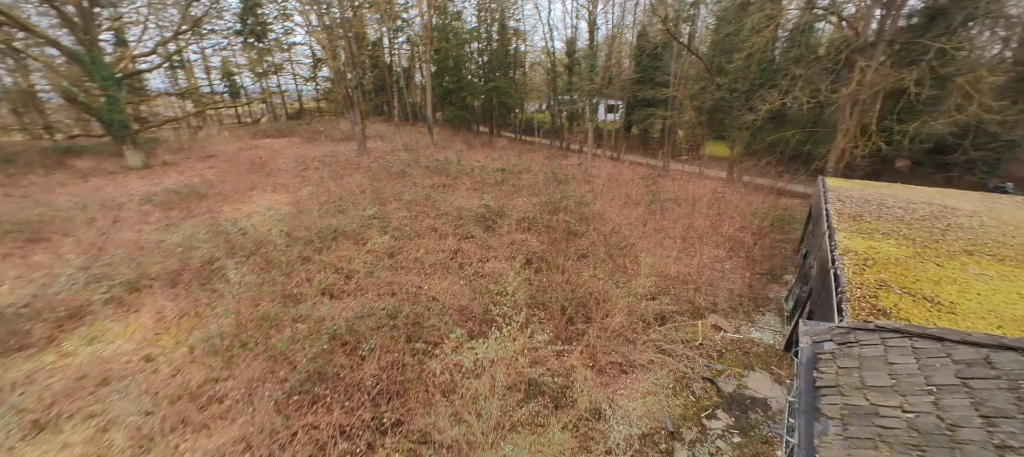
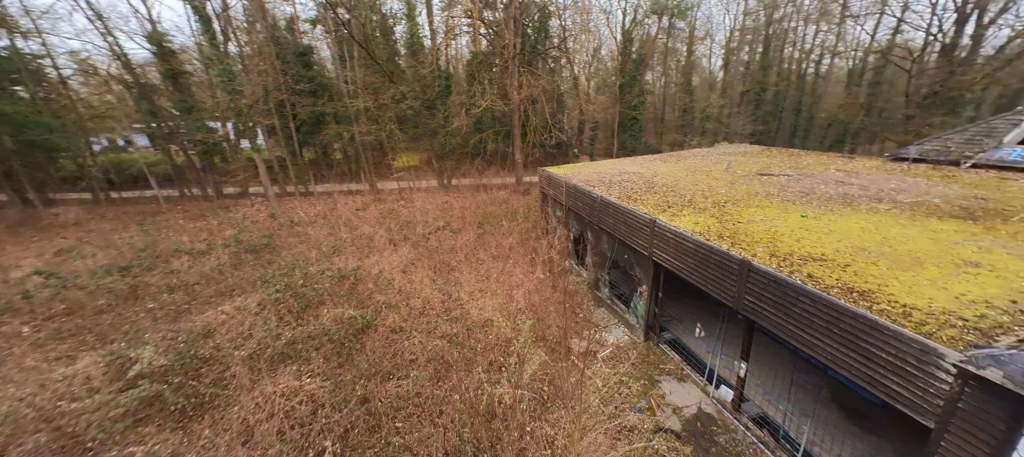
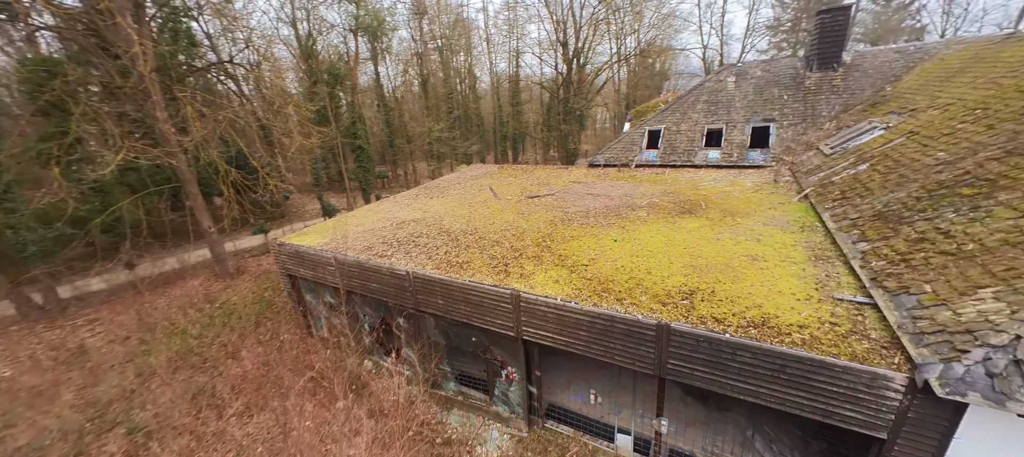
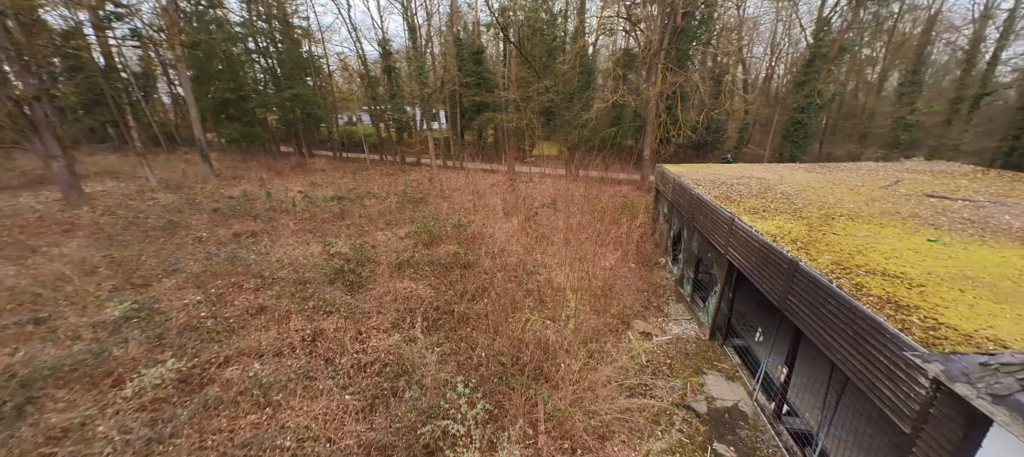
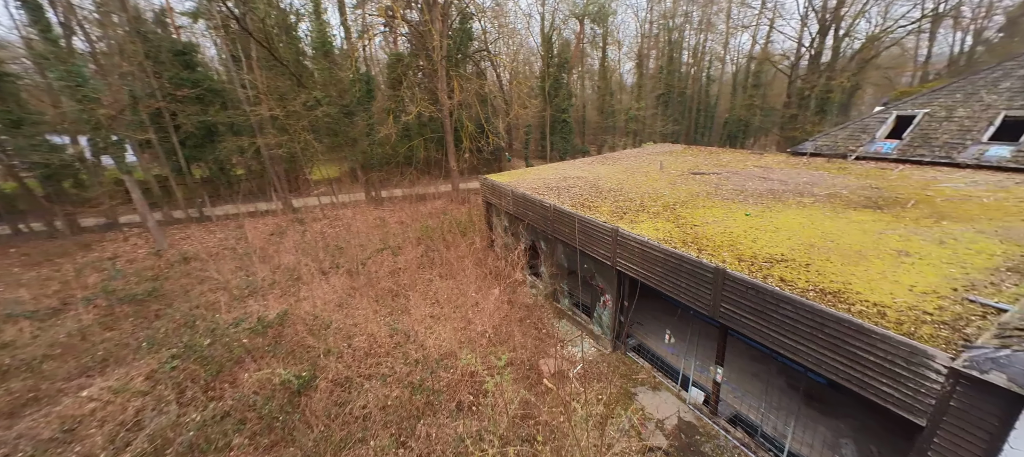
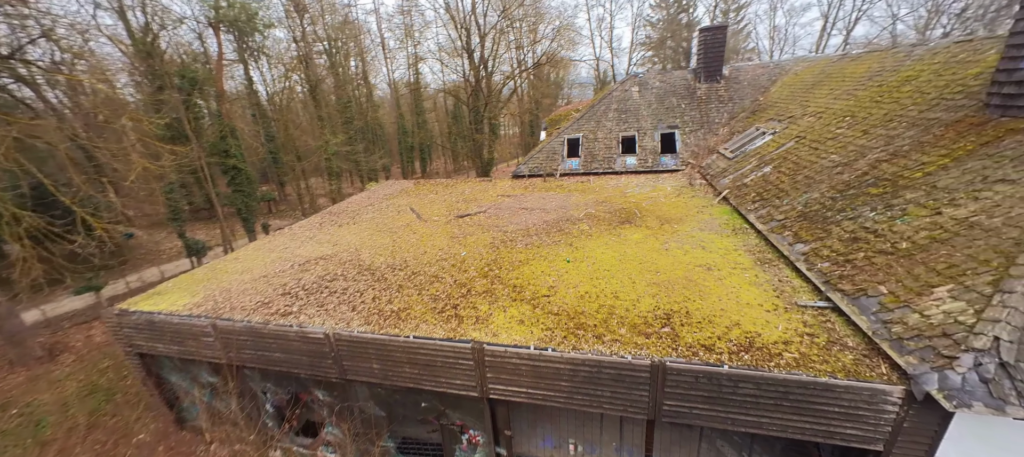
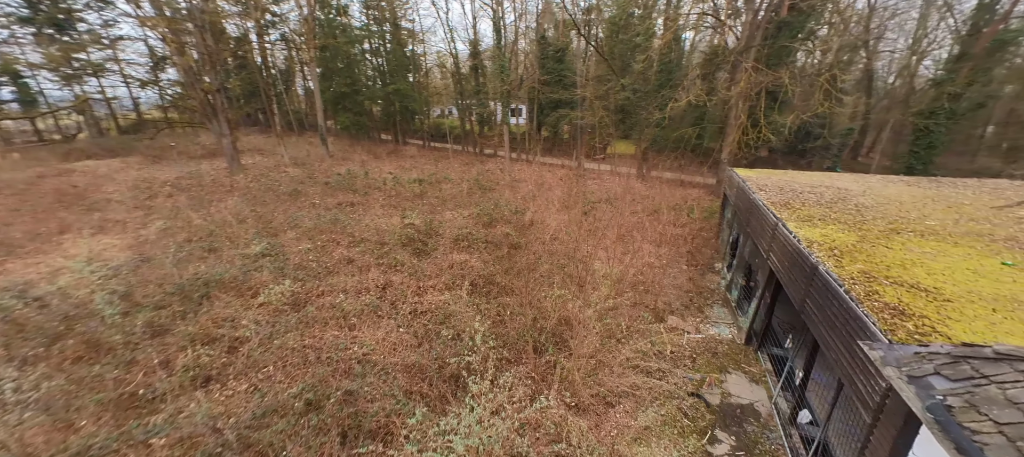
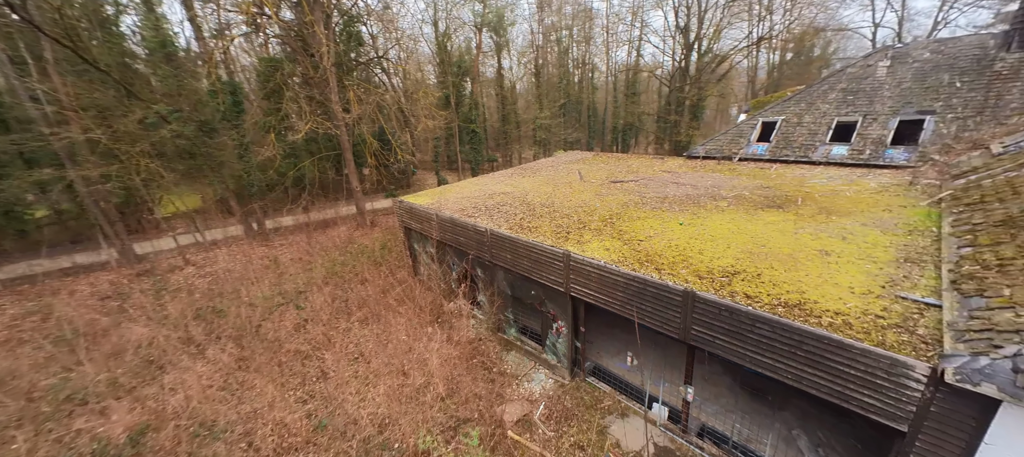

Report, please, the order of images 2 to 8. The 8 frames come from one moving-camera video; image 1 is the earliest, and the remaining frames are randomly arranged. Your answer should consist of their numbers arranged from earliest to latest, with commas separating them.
7, 4, 2, 5, 8, 3, 6
